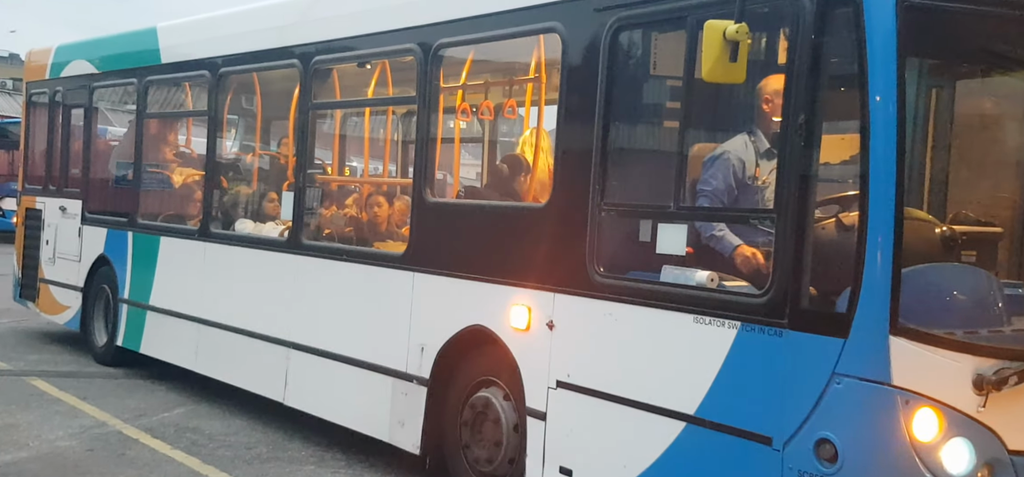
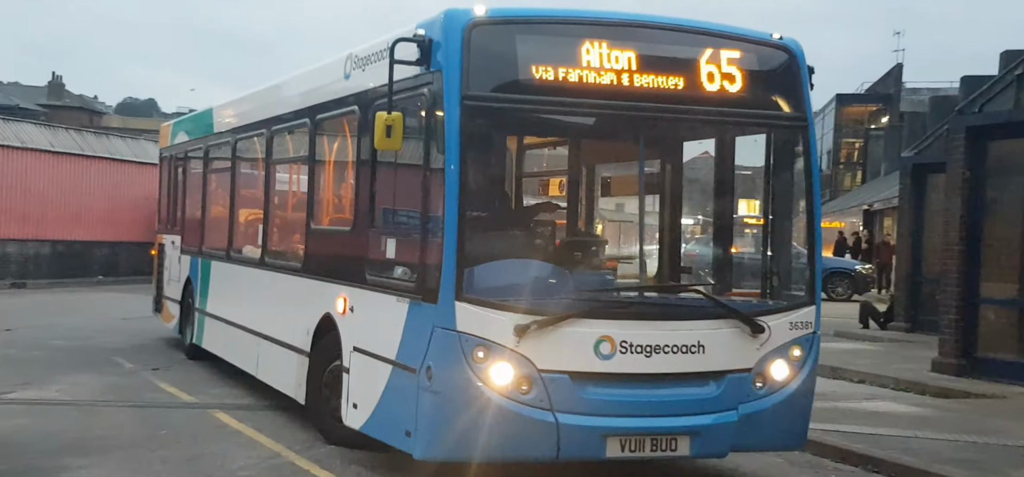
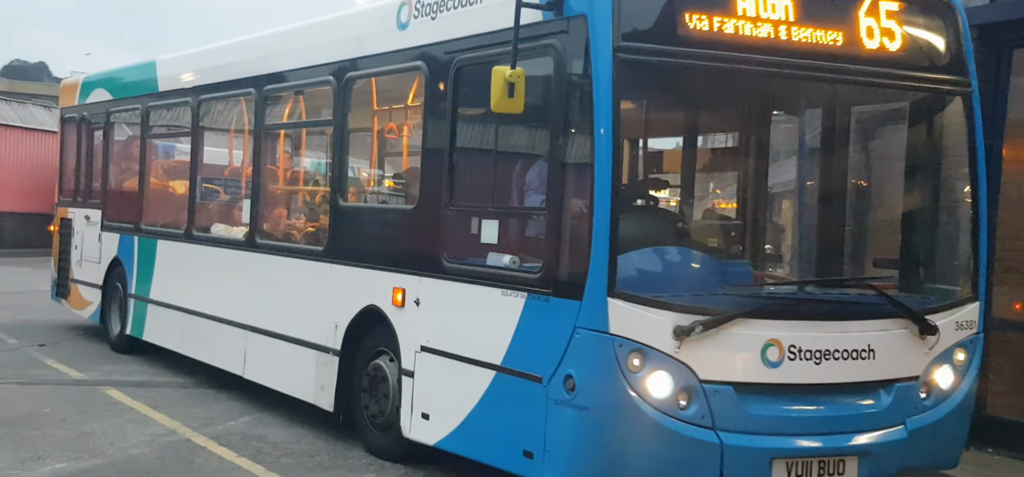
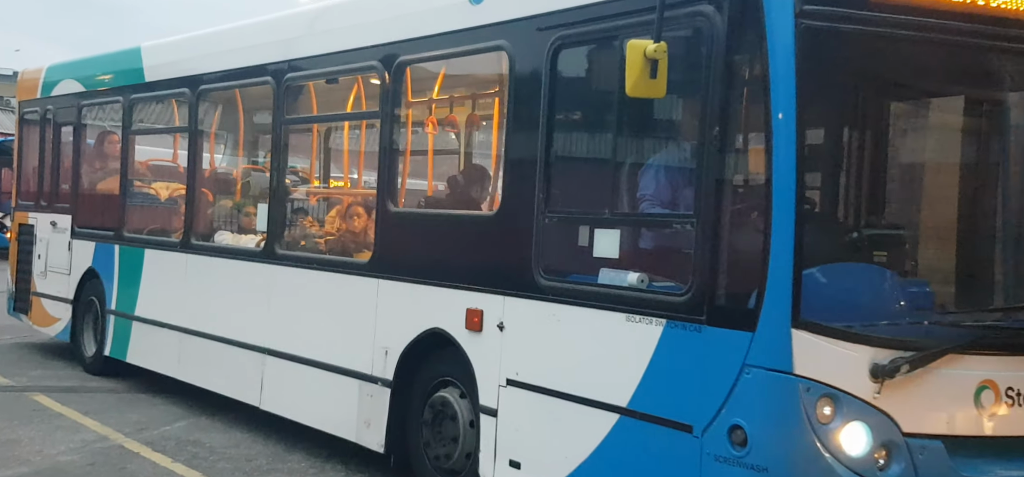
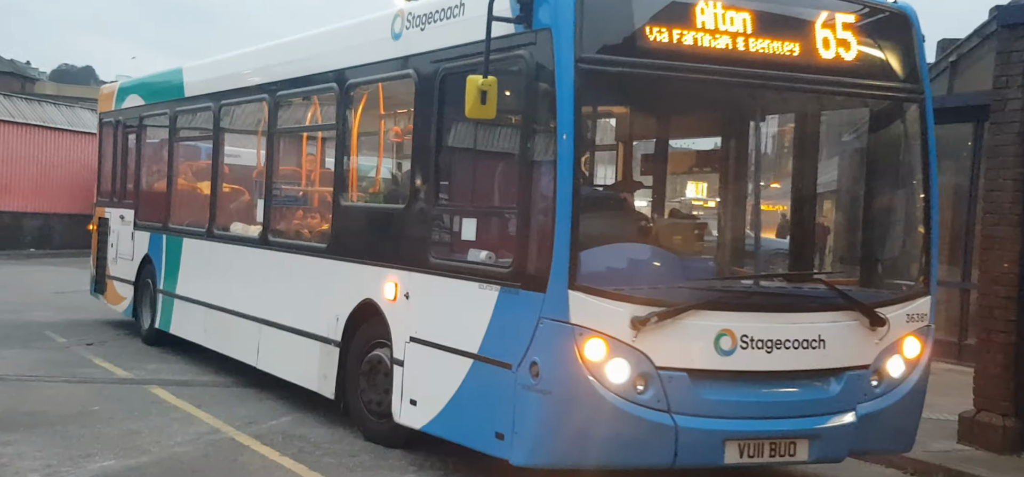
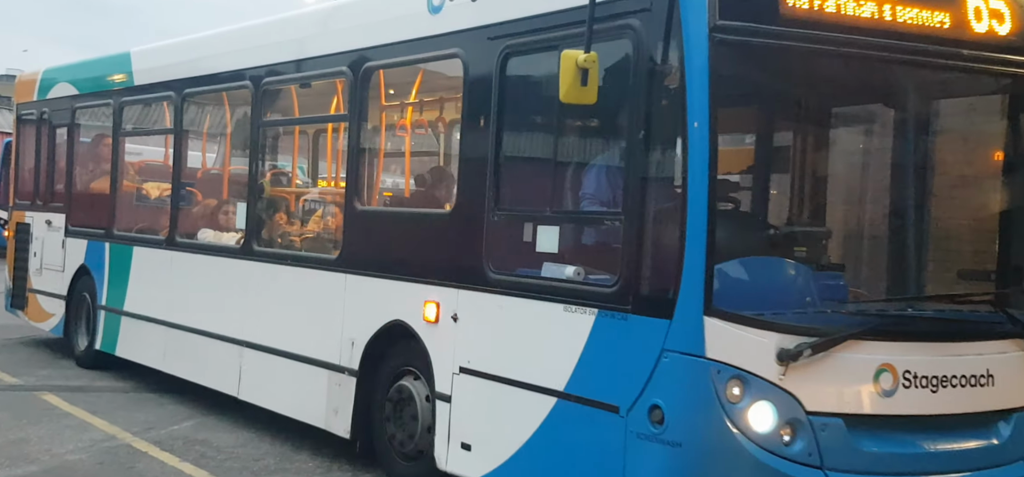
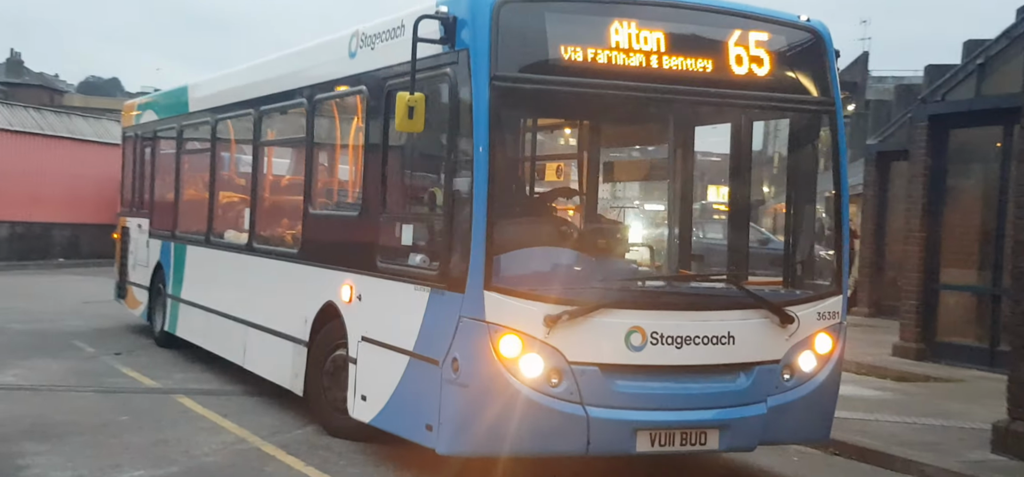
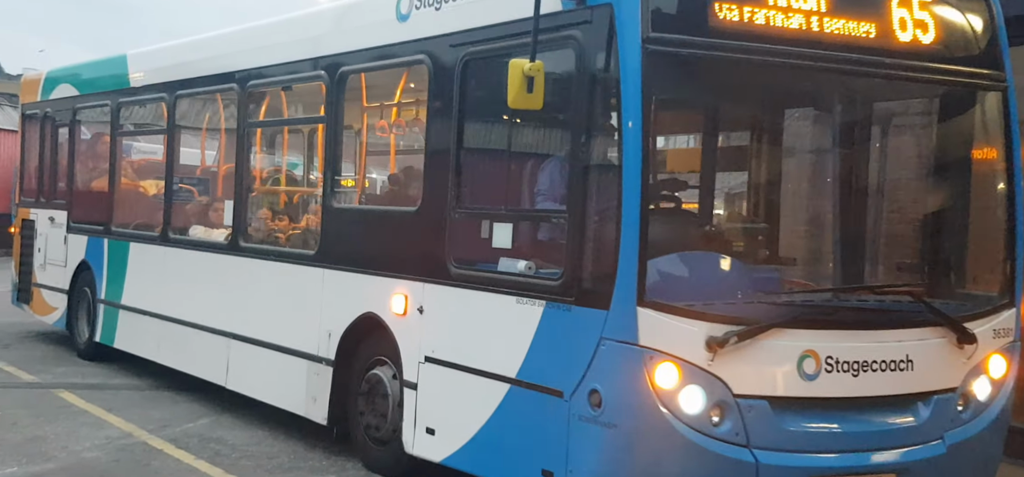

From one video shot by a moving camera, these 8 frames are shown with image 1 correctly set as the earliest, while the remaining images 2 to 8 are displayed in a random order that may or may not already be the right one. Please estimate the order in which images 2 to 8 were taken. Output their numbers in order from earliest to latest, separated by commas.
4, 6, 8, 3, 5, 7, 2
